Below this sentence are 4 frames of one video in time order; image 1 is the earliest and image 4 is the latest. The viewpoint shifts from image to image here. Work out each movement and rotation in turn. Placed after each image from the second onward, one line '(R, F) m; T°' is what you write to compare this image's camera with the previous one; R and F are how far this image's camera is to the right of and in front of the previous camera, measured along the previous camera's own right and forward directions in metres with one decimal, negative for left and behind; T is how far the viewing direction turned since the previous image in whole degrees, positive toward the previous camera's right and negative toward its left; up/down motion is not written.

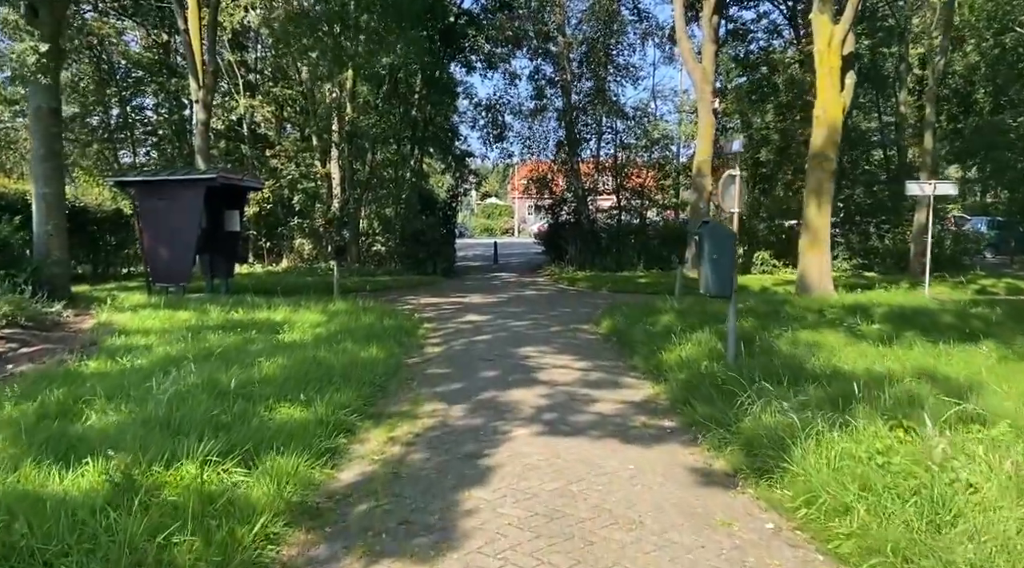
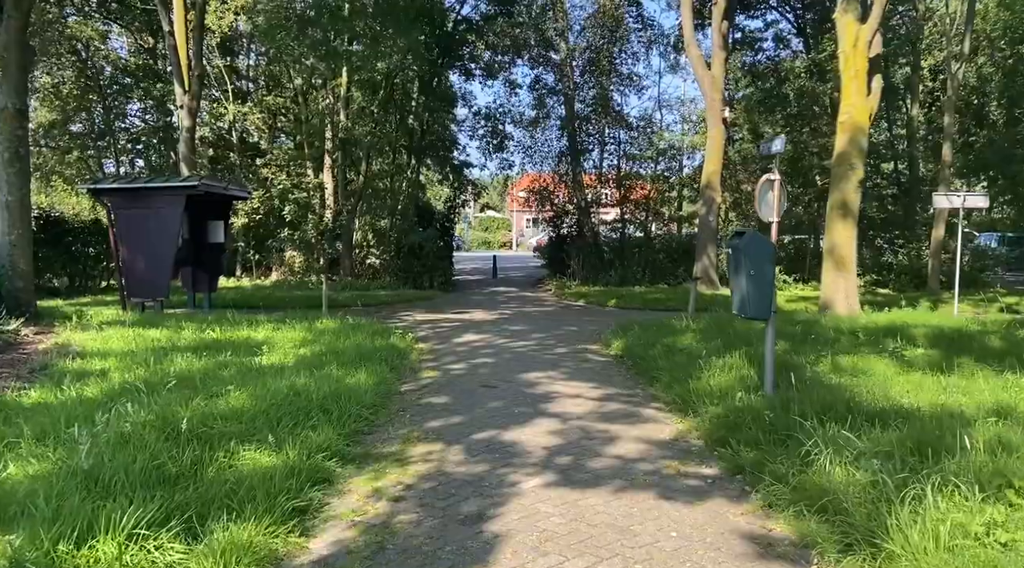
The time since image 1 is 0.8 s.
(-0.1, +0.9) m; 0°
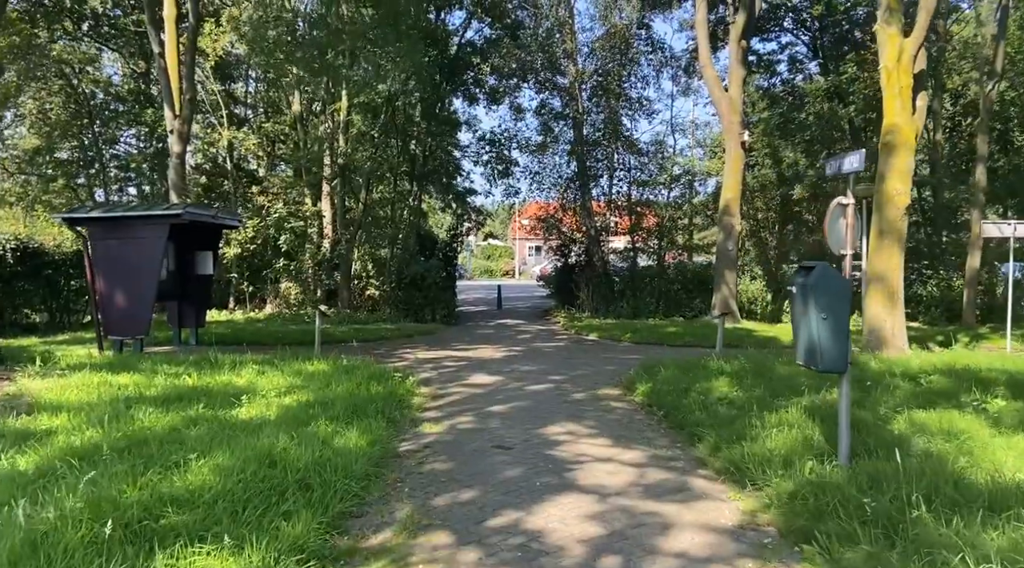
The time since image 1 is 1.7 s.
(-0.1, +1.1) m; 0°
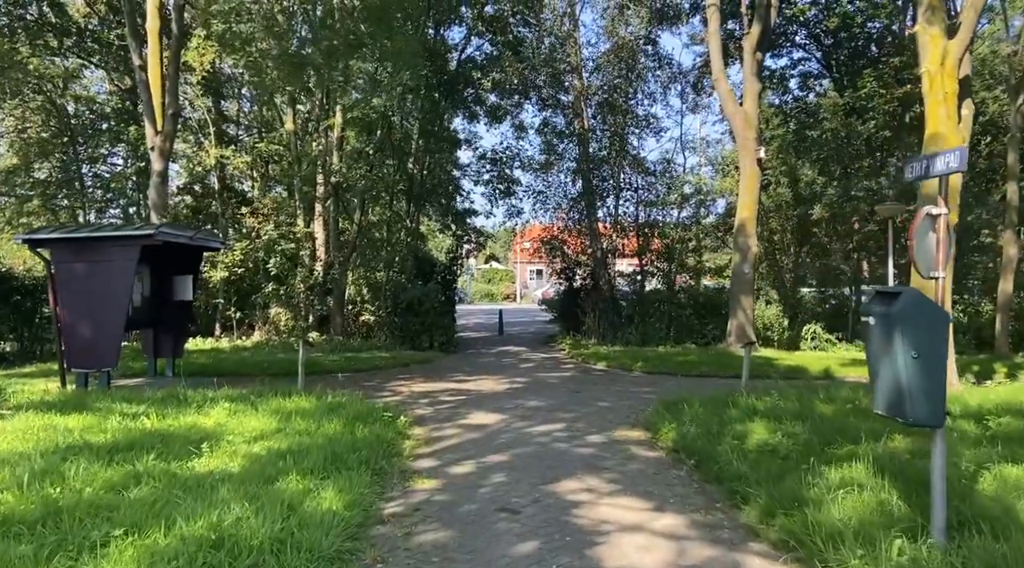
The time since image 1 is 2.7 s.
(0.0, +1.1) m; 0°
